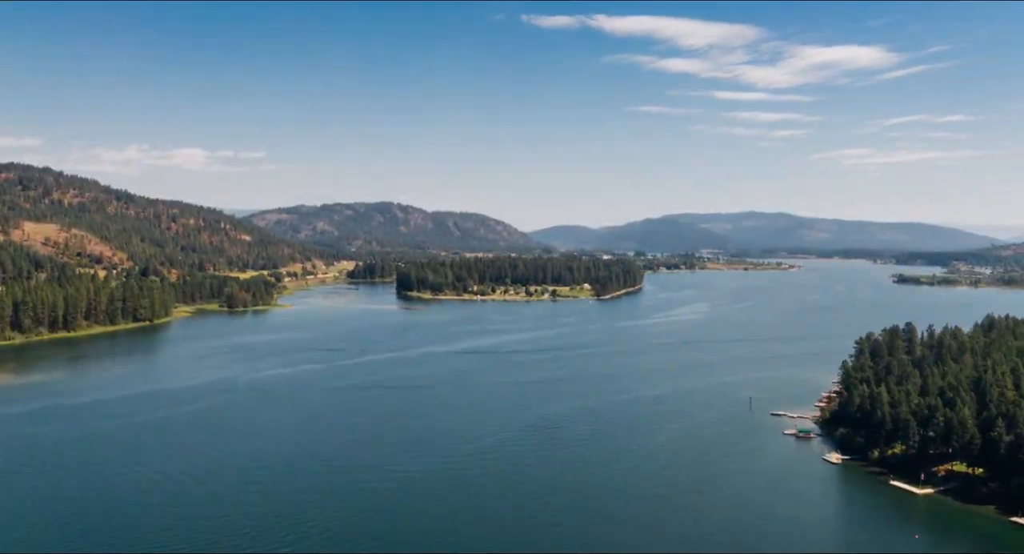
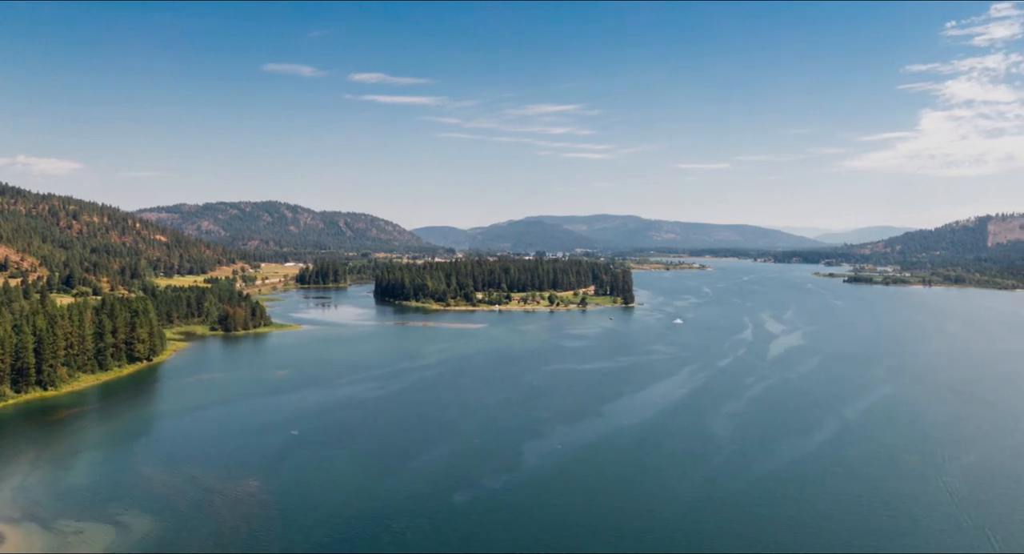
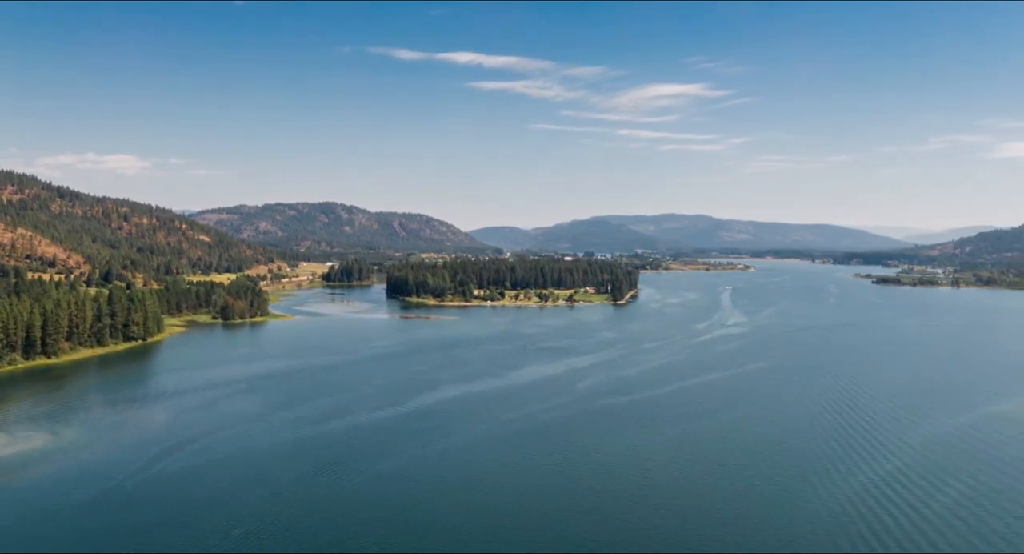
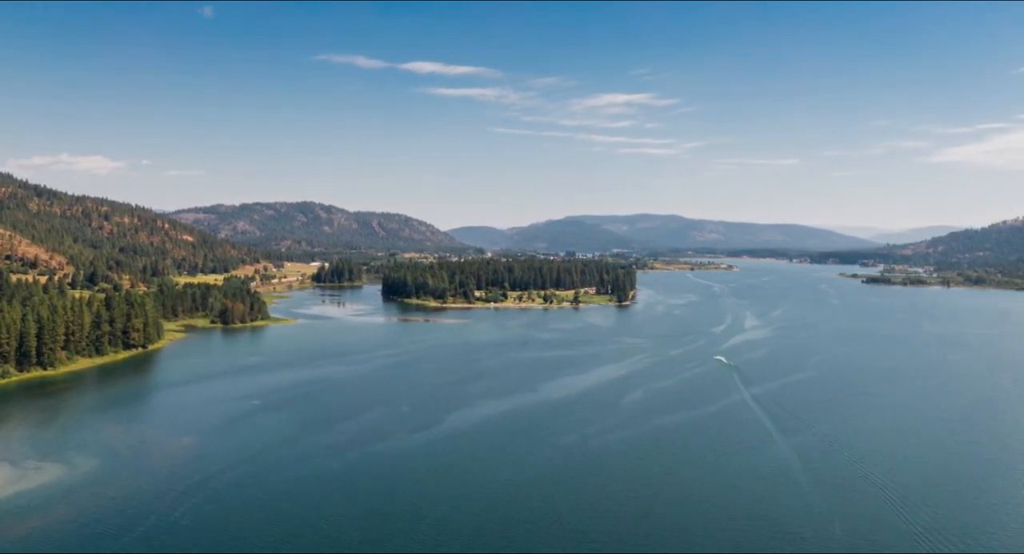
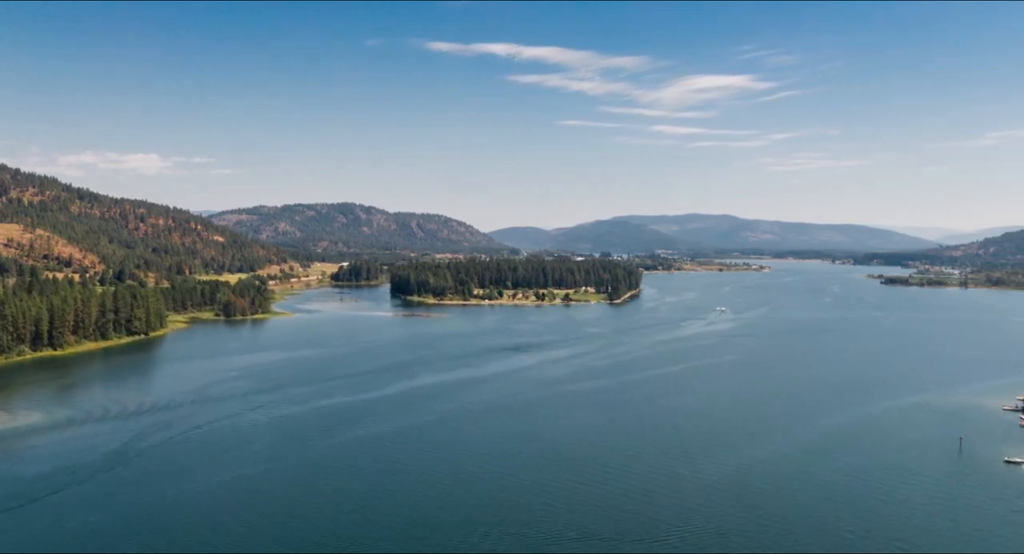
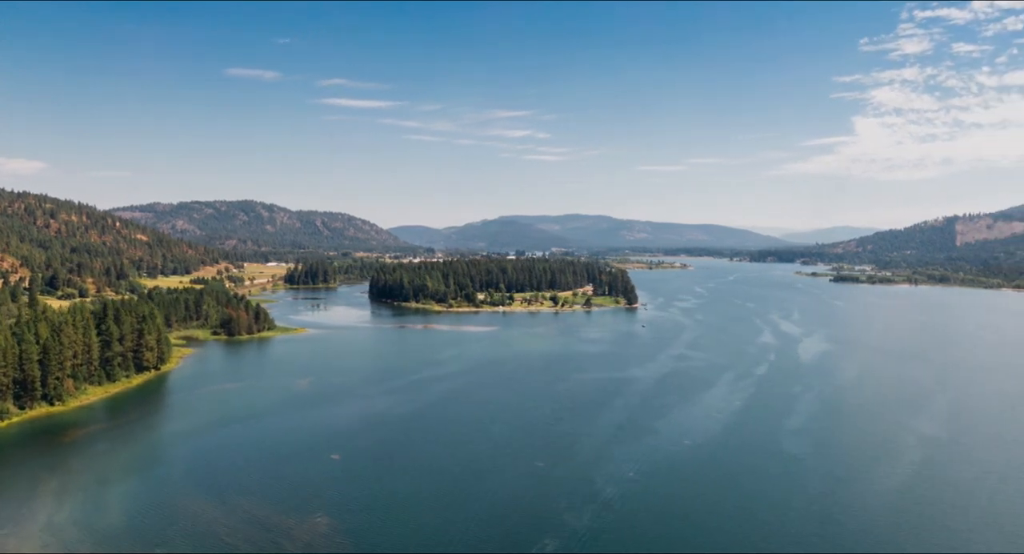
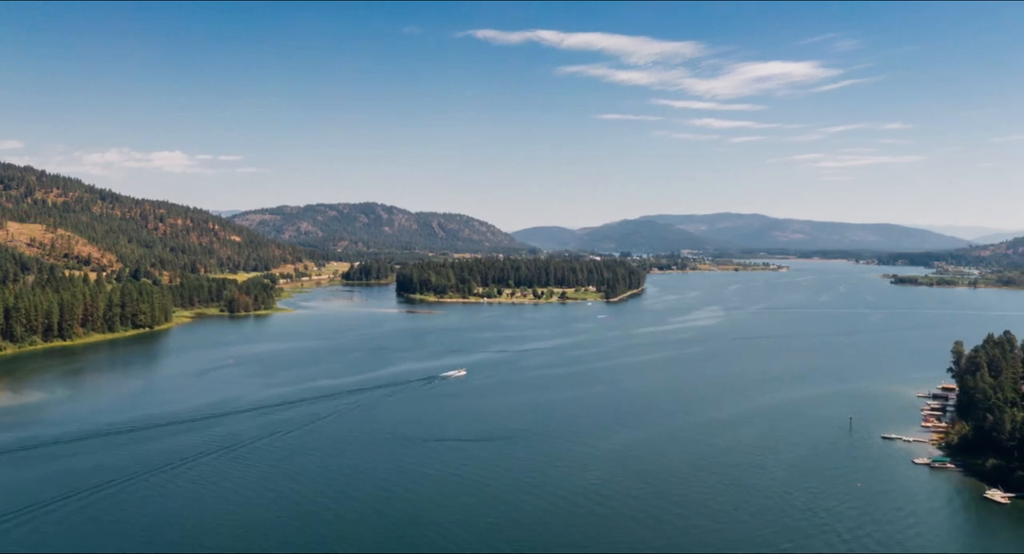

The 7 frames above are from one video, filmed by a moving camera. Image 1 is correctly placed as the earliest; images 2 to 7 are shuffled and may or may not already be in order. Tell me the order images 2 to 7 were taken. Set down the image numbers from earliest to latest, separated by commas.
7, 5, 3, 4, 2, 6
